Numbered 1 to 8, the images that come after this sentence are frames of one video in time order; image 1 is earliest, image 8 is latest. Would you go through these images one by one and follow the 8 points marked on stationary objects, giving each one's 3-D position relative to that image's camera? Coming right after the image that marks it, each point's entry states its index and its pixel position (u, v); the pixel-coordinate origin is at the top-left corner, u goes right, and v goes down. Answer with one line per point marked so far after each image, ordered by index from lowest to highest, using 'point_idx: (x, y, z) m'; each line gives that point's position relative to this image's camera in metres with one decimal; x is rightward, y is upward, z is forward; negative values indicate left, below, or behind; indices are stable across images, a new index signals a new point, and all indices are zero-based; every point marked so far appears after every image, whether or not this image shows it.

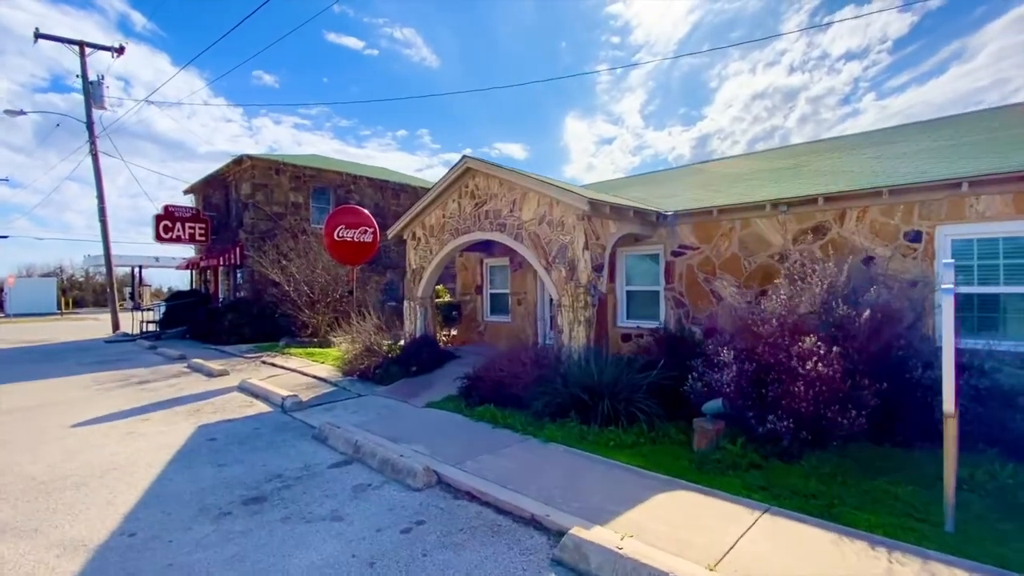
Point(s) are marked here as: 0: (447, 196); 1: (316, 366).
0: (-1.3, +1.8, +9.6) m
1: (-4.1, -1.7, +10.2) m
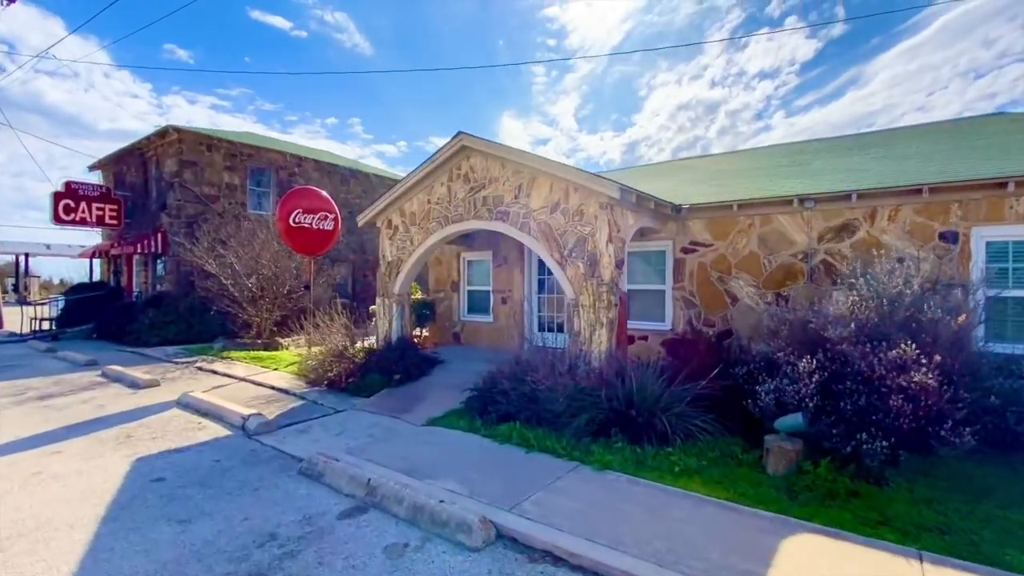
0: (-1.3, +1.9, +8.4) m
1: (-4.3, -1.5, +8.7) m
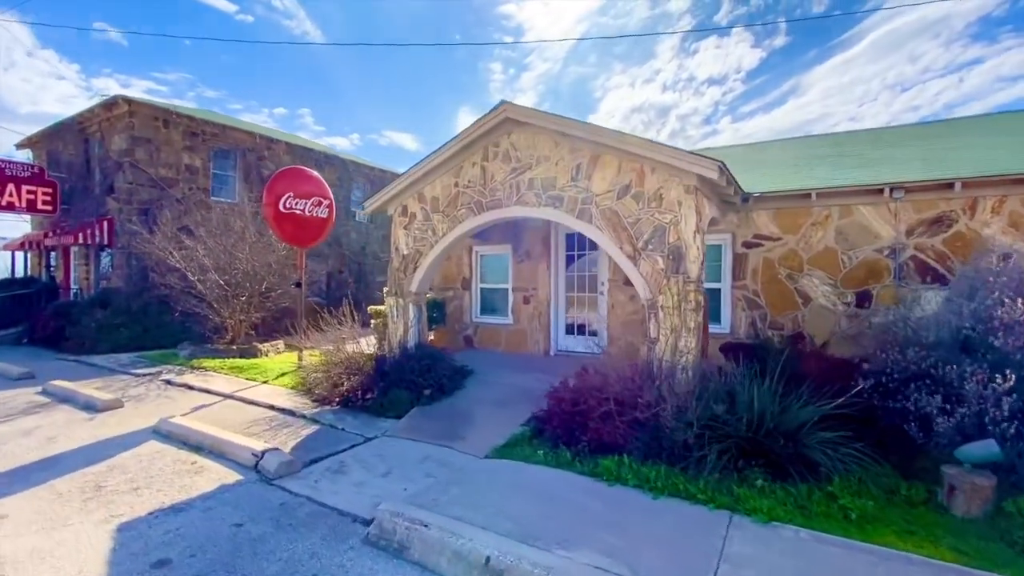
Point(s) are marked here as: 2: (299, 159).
0: (-0.7, +1.9, +7.2) m
1: (-3.7, -1.5, +7.2) m
2: (-7.3, +4.4, +16.6) m
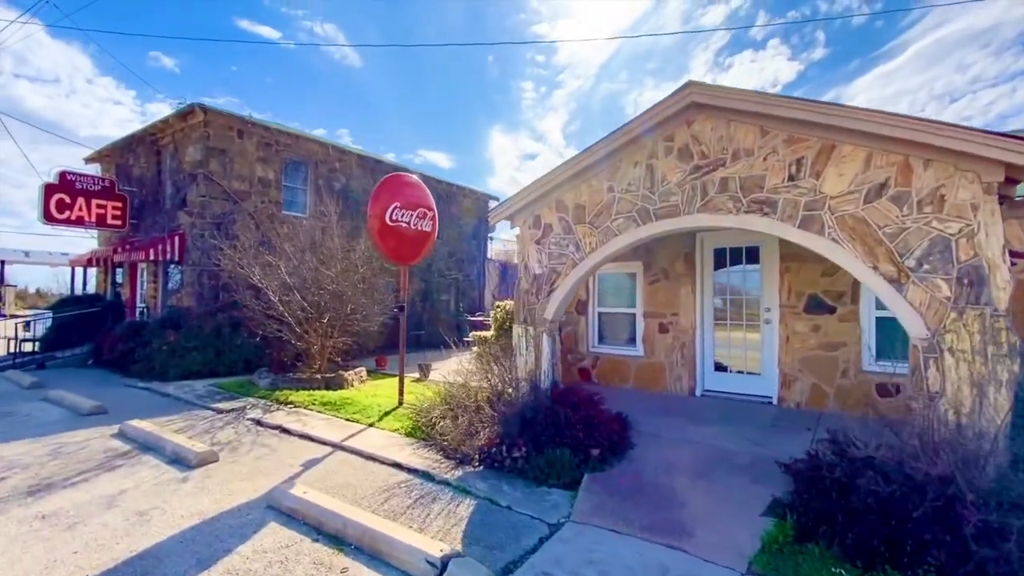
0: (+1.3, +1.6, +5.8) m
1: (-1.6, -1.8, +5.9) m
2: (-4.6, +3.8, +15.7) m
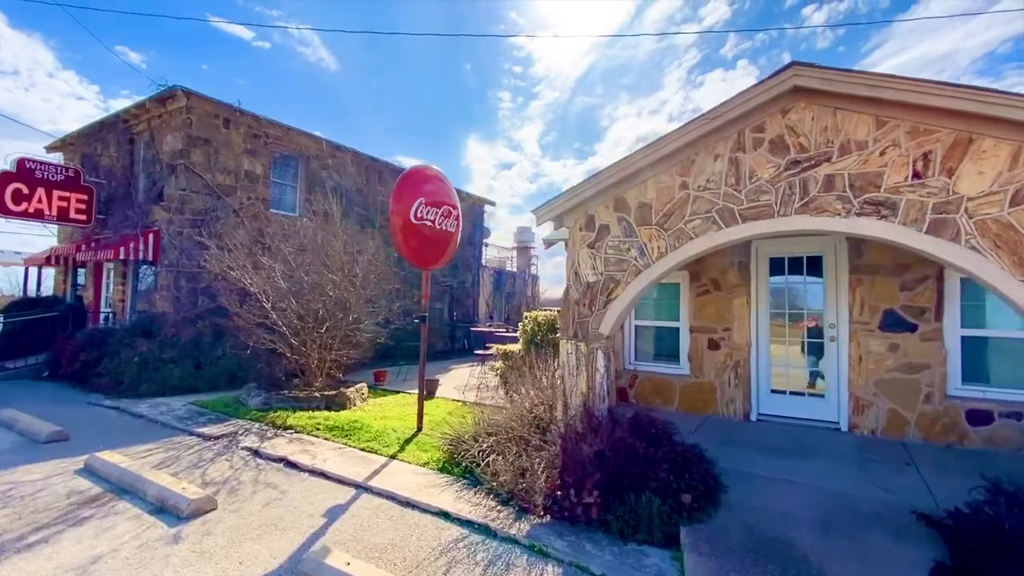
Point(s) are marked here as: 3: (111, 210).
0: (+2.0, +1.5, +5.1) m
1: (-1.1, -1.9, +4.9) m
2: (-4.5, +3.6, +14.6) m
3: (-10.3, +2.0, +12.5) m
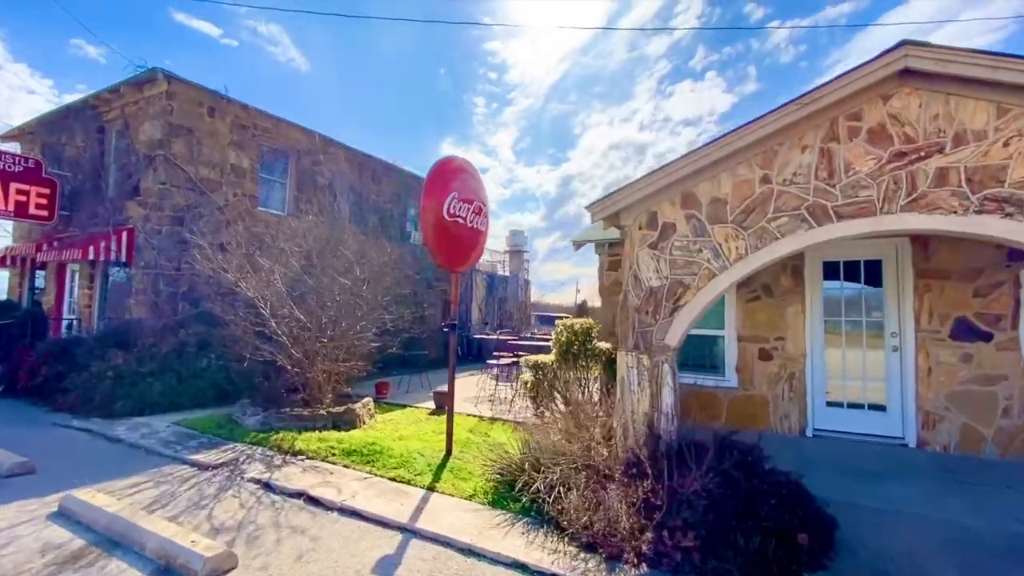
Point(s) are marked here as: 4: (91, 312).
0: (+2.5, +1.4, +4.6) m
1: (-0.5, -2.0, +4.2) m
2: (-4.4, +3.4, +13.8) m
3: (-10.1, +1.9, +11.3) m
4: (-9.3, -0.5, +10.7) m
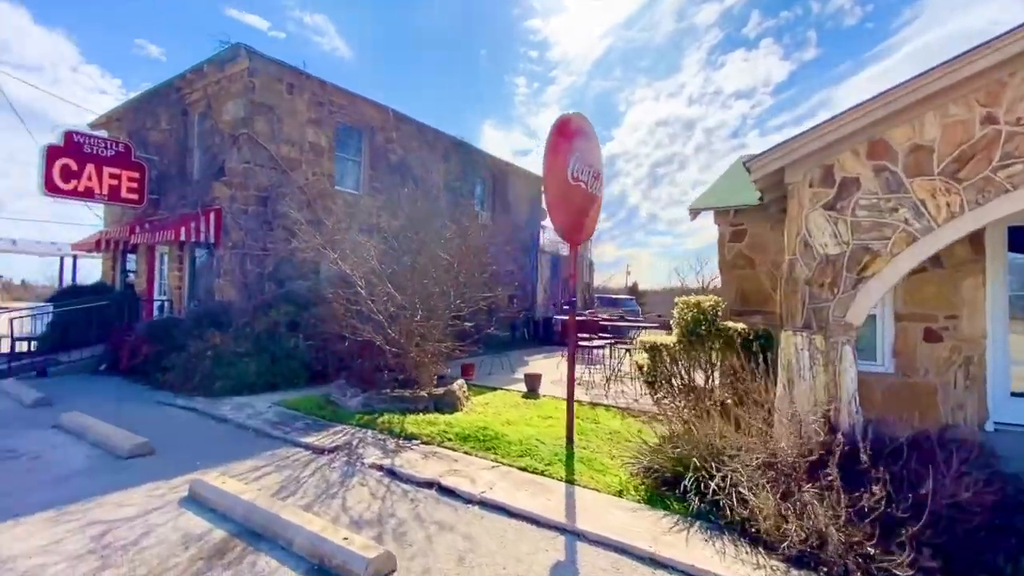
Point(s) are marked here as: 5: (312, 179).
0: (+3.8, +1.7, +3.7) m
1: (+0.8, -1.7, +3.7) m
2: (-2.3, +4.0, +13.4) m
3: (-8.2, +2.3, +11.5) m
4: (-7.4, -0.1, +10.9) m
5: (-4.4, +2.4, +10.7) m
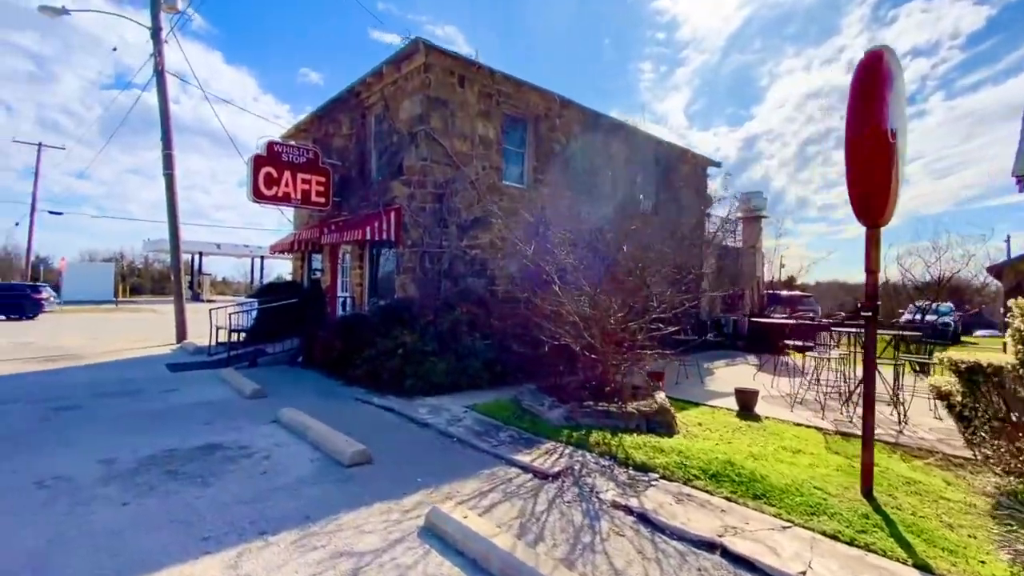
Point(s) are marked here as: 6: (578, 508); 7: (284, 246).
0: (+5.6, +1.7, +1.5) m
1: (+2.7, -1.7, +2.4) m
2: (+2.1, +4.1, +12.4) m
3: (-4.1, +2.4, +12.1) m
4: (-3.5, 0.0, +11.4) m
5: (-0.6, +2.5, +10.3) m
6: (+0.5, -1.8, +3.9) m
7: (-6.7, +1.2, +14.3) m
